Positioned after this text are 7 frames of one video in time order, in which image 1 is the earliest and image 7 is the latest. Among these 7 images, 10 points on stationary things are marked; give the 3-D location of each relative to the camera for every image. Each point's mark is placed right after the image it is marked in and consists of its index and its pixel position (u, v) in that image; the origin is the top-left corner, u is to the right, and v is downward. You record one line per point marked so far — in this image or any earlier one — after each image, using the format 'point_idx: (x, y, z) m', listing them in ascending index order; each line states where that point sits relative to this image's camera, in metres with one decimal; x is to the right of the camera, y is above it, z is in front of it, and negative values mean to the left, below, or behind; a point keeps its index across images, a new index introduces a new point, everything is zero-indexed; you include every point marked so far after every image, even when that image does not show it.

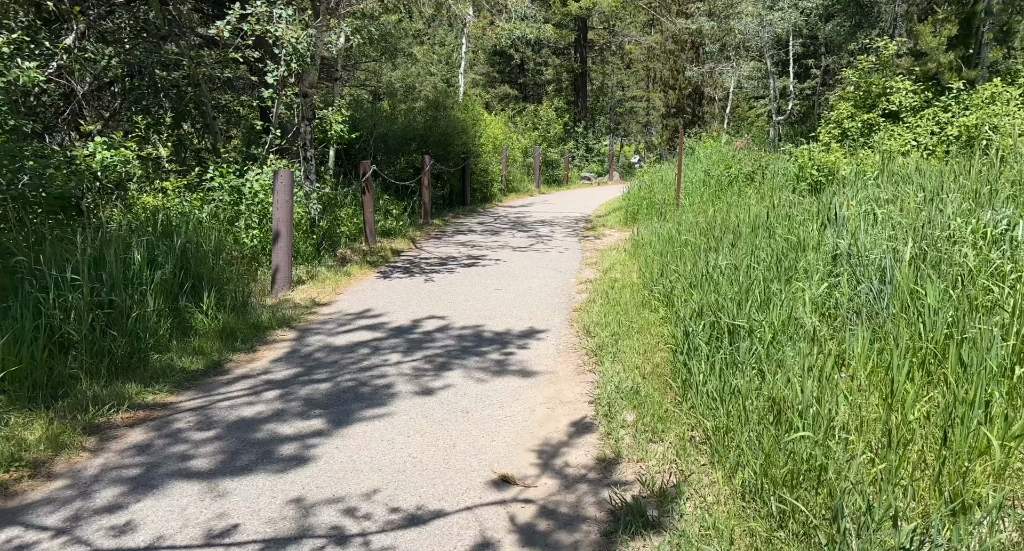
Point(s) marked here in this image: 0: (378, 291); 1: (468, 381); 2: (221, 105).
0: (-1.4, -0.2, +8.8) m
1: (-0.3, -0.7, +5.6) m
2: (-4.0, +2.3, +11.0) m
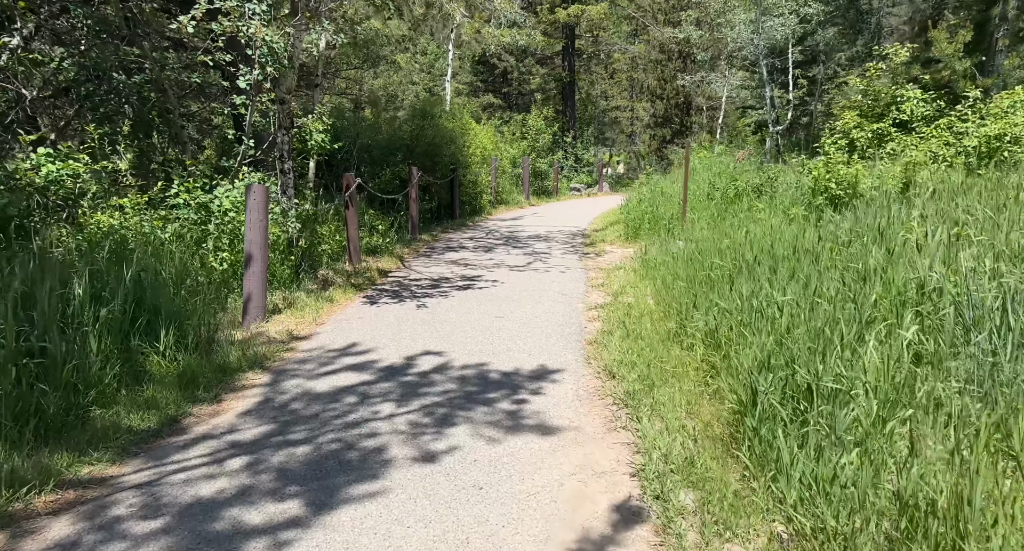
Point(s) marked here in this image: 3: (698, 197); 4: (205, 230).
0: (-1.4, -0.4, +7.8) m
1: (-0.2, -1.0, +4.6) m
2: (-4.0, +2.0, +10.0) m
3: (+3.3, +1.4, +14.3) m
4: (-3.0, +0.4, +7.7) m
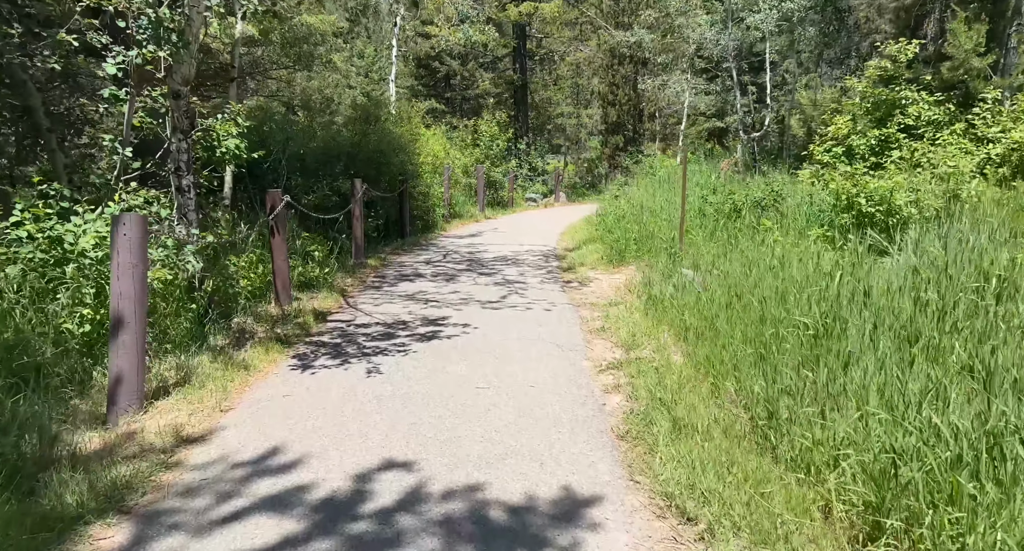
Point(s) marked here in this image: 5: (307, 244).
0: (-1.5, -0.8, +5.6) m
1: (0.0, -1.3, +2.5) m
2: (-4.2, +1.5, +7.5) m
3: (+2.7, +1.0, +12.3) m
4: (-3.0, 0.0, +5.4) m
5: (-2.6, +0.4, +10.2) m
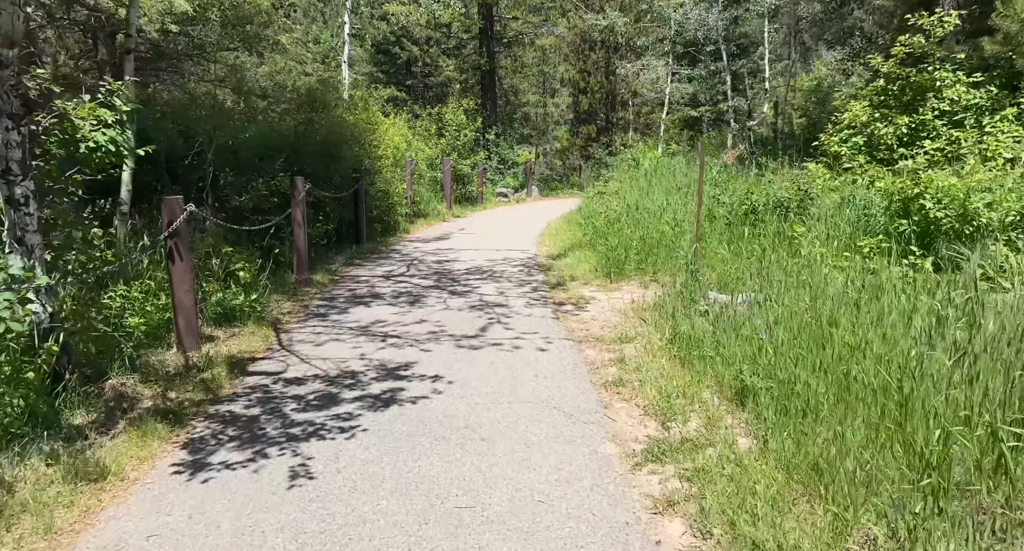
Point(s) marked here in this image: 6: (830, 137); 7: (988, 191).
0: (-1.5, -1.1, +3.5) m
1: (+0.1, -1.6, +0.4) m
2: (-4.4, +1.2, +5.3) m
3: (+2.4, +0.8, +10.4) m
4: (-3.0, -0.3, +3.2) m
5: (-2.8, +0.1, +8.0) m
6: (+5.1, +2.2, +12.9) m
7: (+4.4, +0.8, +7.4) m
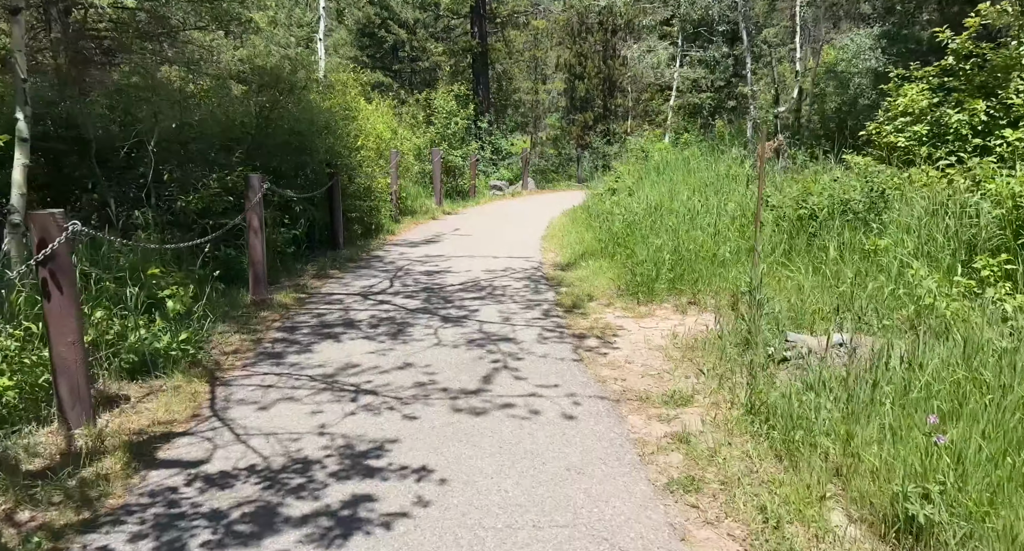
0: (-1.4, -1.4, +1.6) m
1: (+0.3, -2.0, -1.4) m
2: (-4.2, +1.0, +3.4) m
3: (+2.4, +0.6, +8.6) m
4: (-2.9, -0.6, +1.3) m
5: (-2.7, -0.1, +6.2) m
6: (+5.2, +2.1, +11.1) m
7: (+4.5, +0.6, +5.6) m
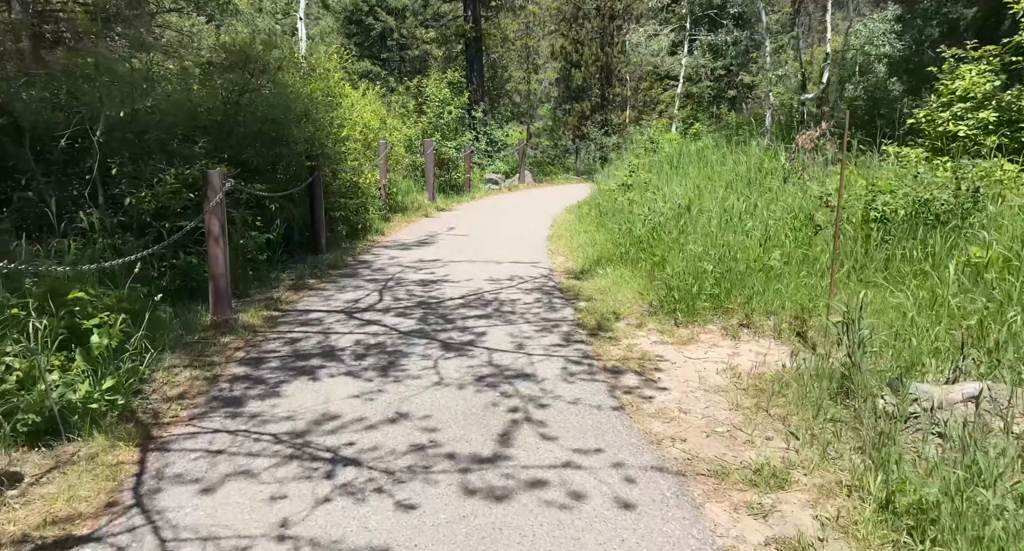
0: (-1.2, -1.6, +0.3) m
1: (+0.5, -2.2, -2.7) m
2: (-4.1, +0.8, +2.0) m
3: (+2.5, +0.5, +7.3) m
4: (-2.7, -0.8, 0.0) m
5: (-2.6, -0.2, +4.8) m
6: (+5.2, +2.0, +9.8) m
7: (+4.6, +0.4, +4.3) m
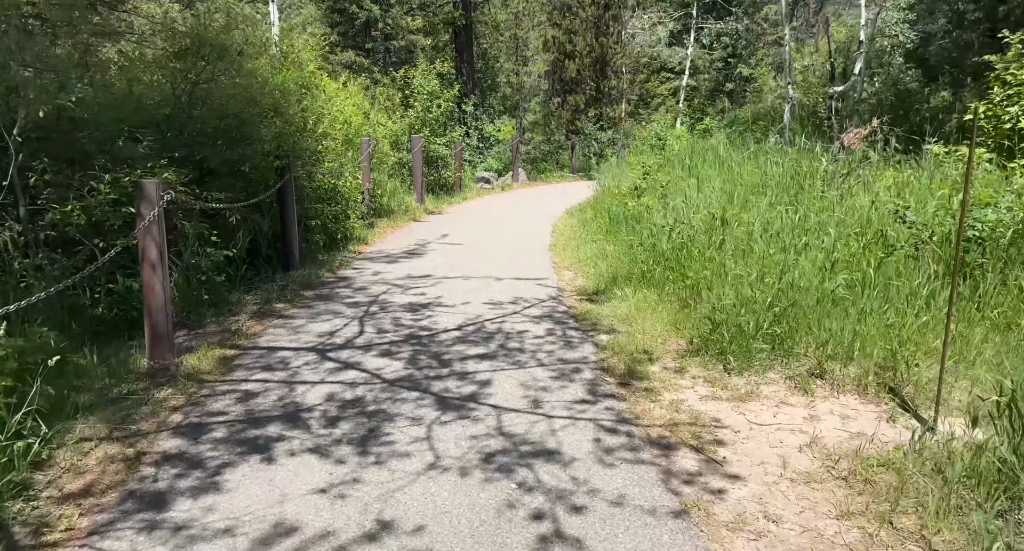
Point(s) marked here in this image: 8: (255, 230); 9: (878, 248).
0: (-1.0, -1.9, -1.0) m
1: (+0.7, -2.5, -4.0) m
2: (-3.9, +0.5, +0.6) m
3: (+2.6, +0.3, +6.0) m
4: (-2.5, -1.1, -1.4) m
5: (-2.5, -0.5, +3.4) m
6: (+5.2, +1.8, +8.6) m
7: (+4.7, +0.2, +3.1) m
8: (-2.7, +0.5, +8.3) m
9: (+2.8, +0.2, +5.9) m
